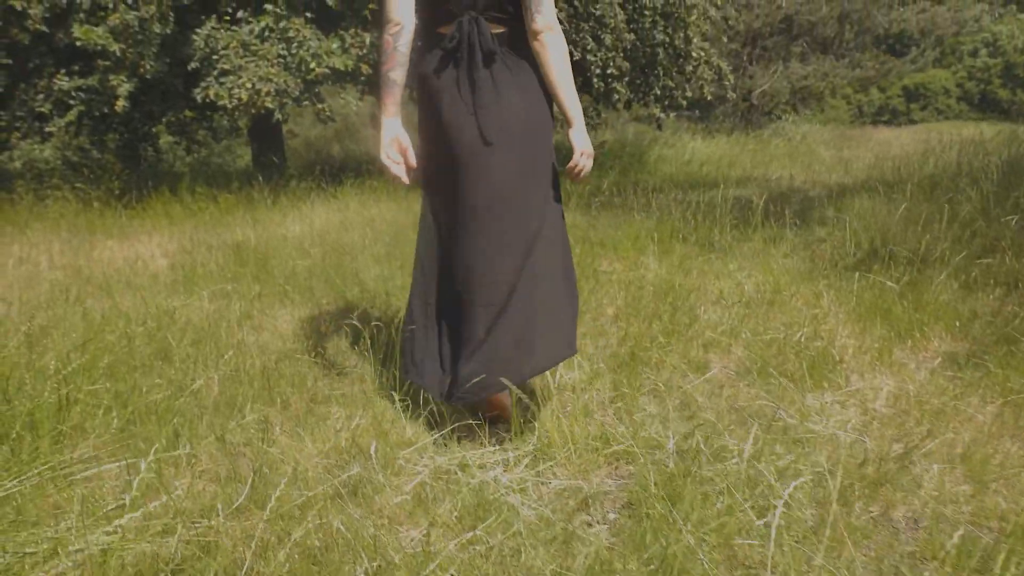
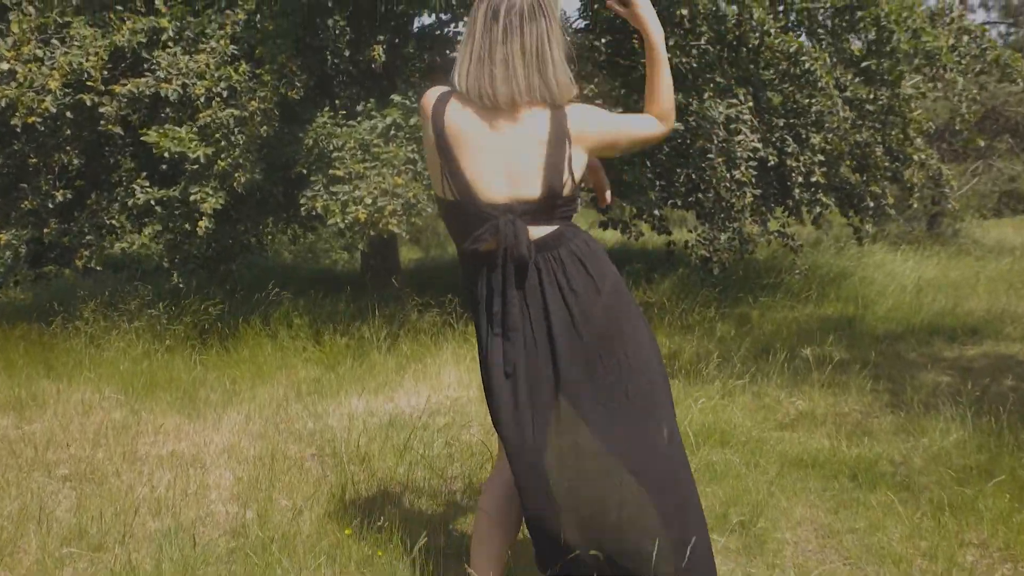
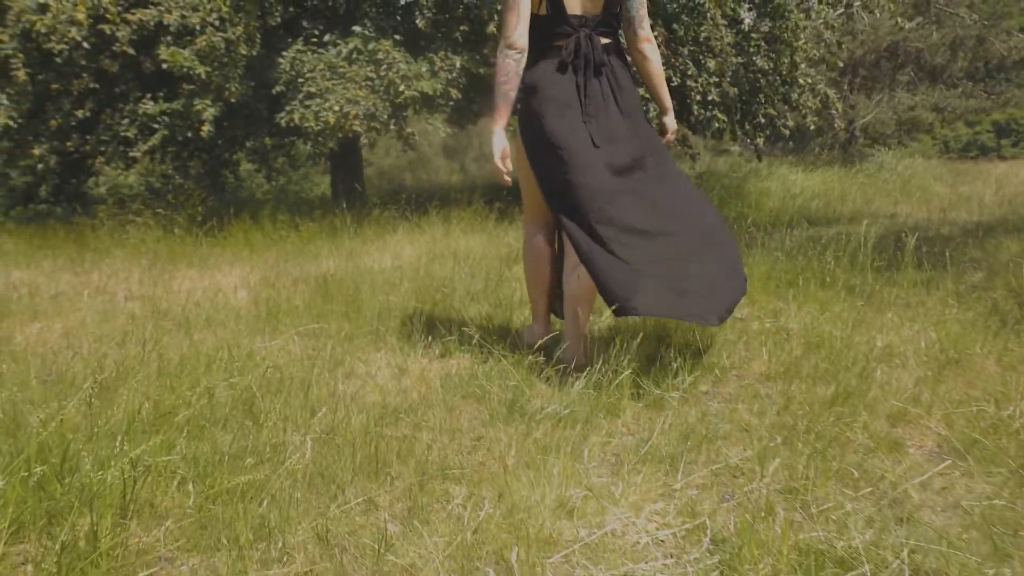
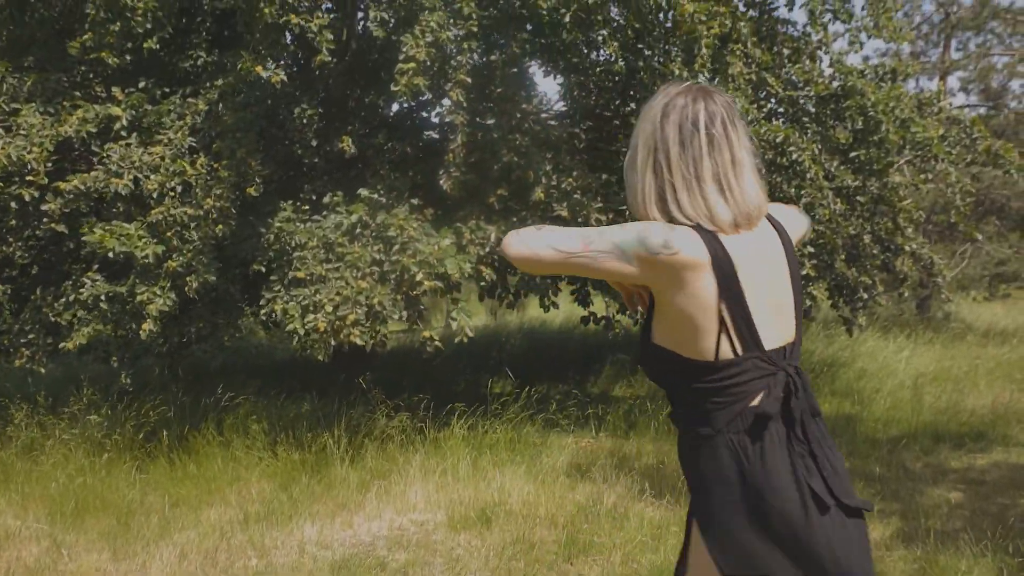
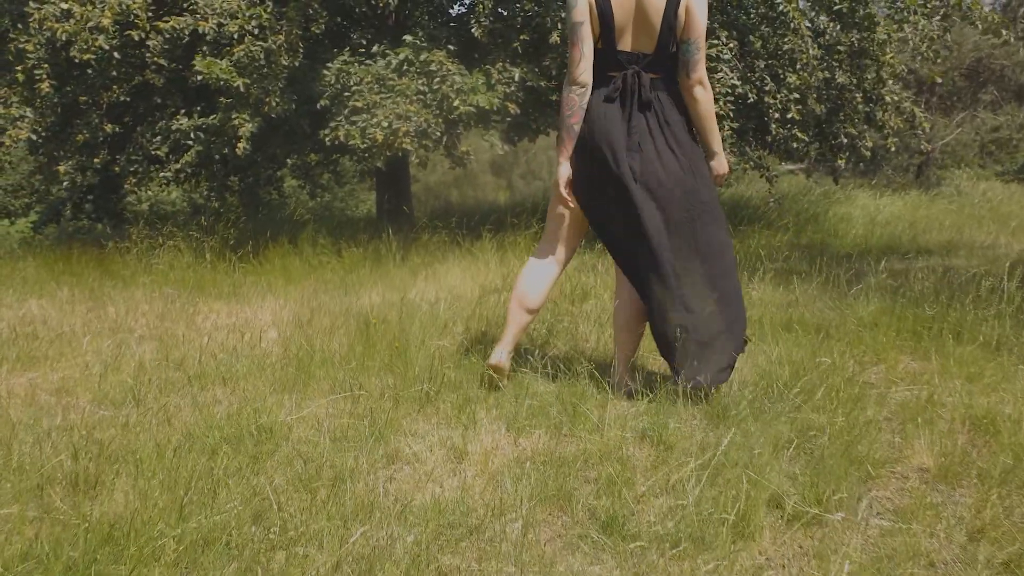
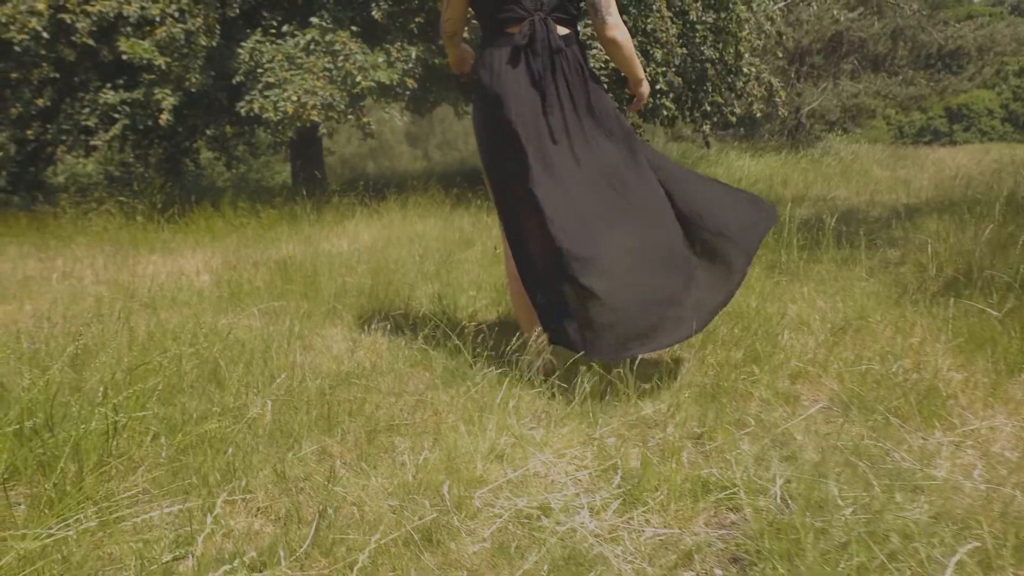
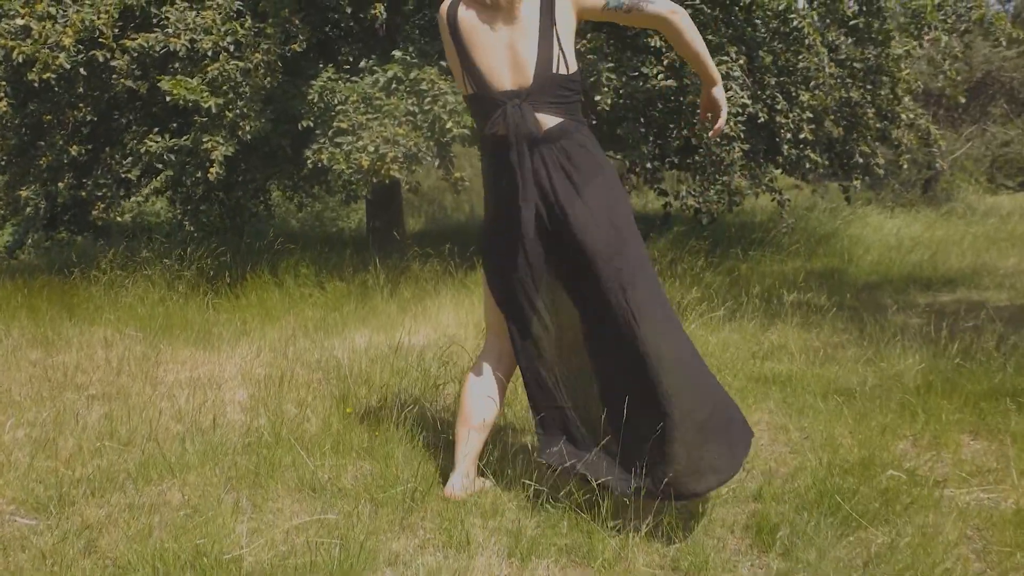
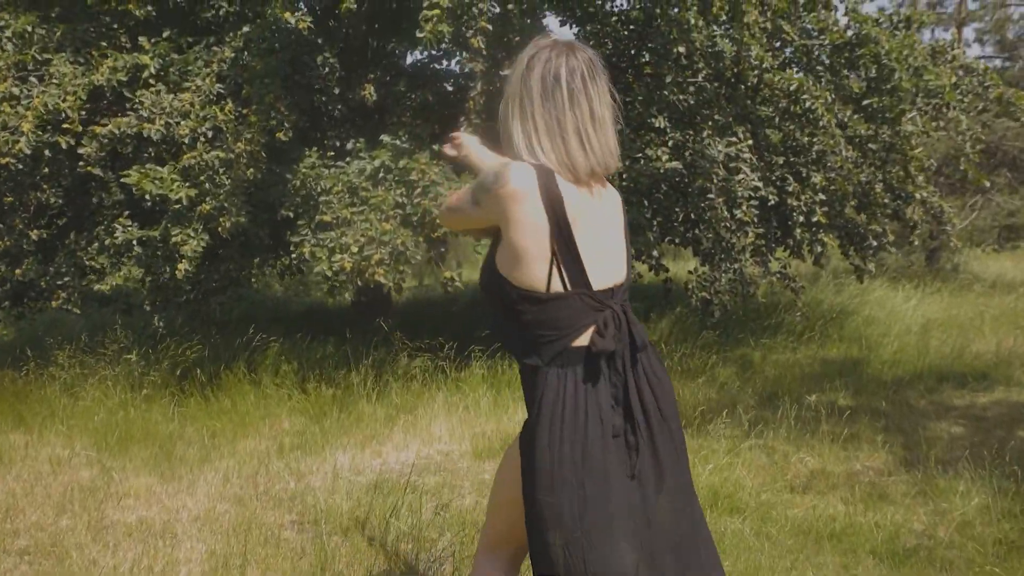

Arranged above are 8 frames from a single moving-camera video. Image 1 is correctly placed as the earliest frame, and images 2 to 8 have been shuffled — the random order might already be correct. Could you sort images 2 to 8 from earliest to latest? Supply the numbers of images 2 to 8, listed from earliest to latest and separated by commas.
6, 3, 5, 7, 2, 8, 4
